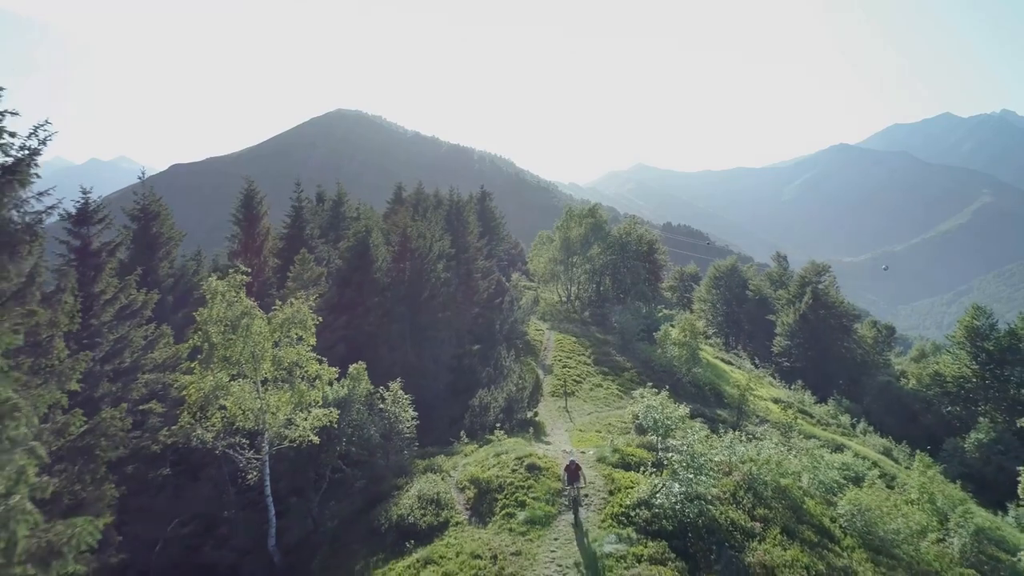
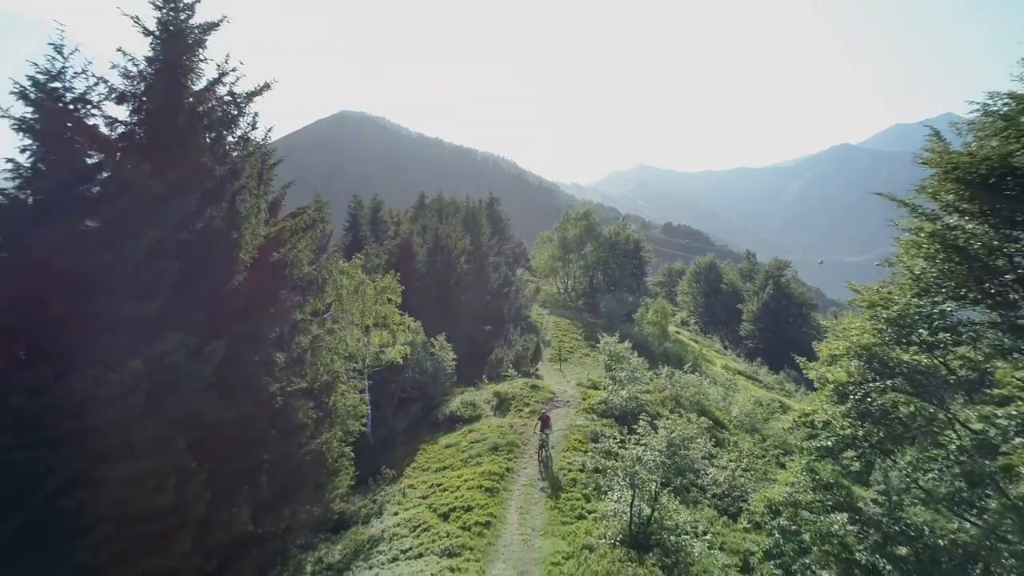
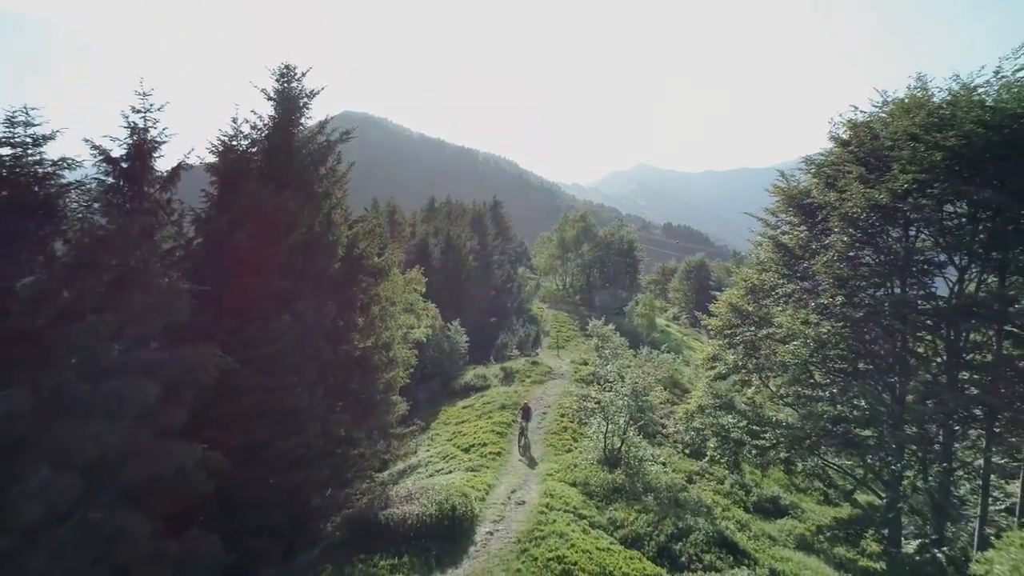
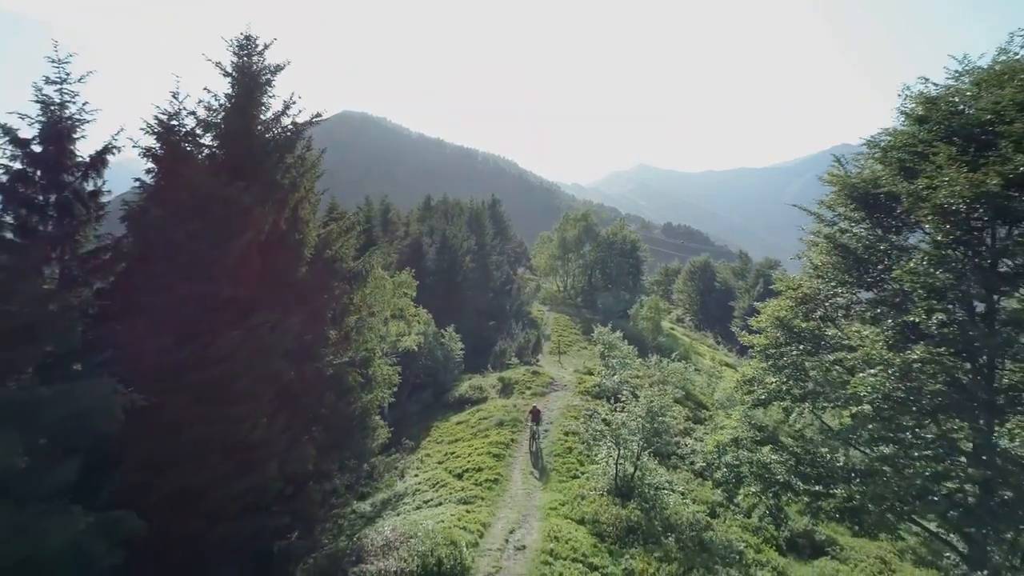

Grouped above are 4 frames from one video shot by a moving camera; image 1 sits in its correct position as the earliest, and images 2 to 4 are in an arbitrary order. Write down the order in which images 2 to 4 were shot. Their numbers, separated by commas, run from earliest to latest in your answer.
2, 4, 3
